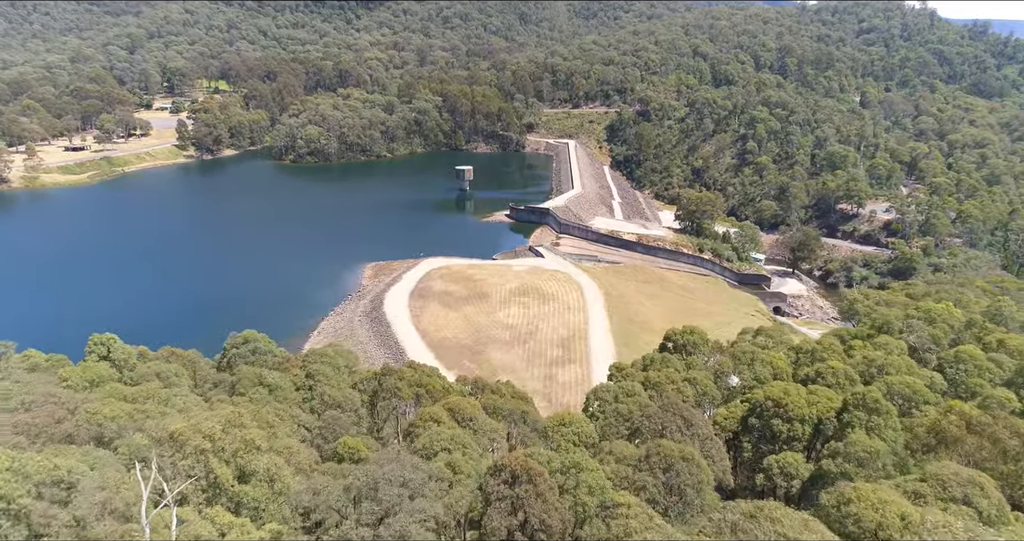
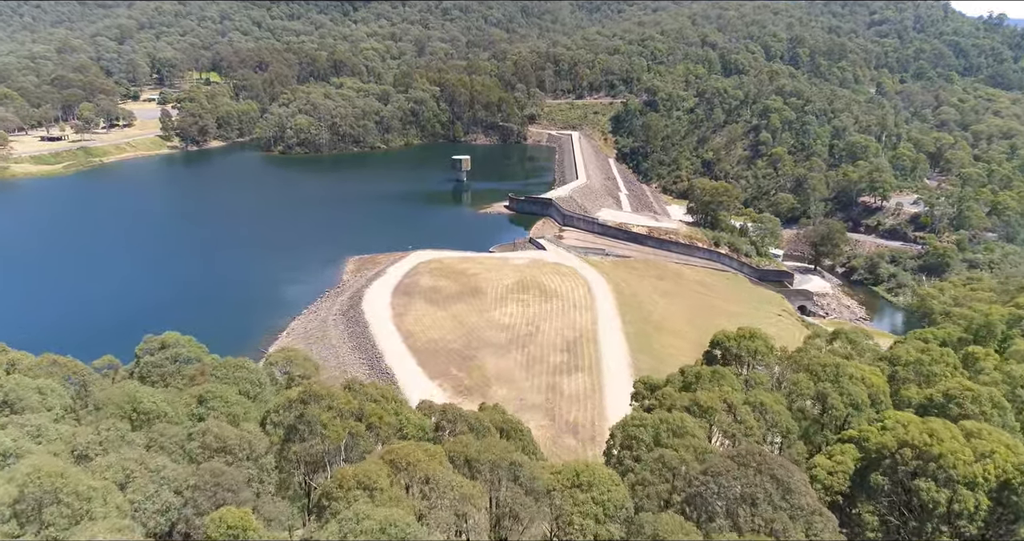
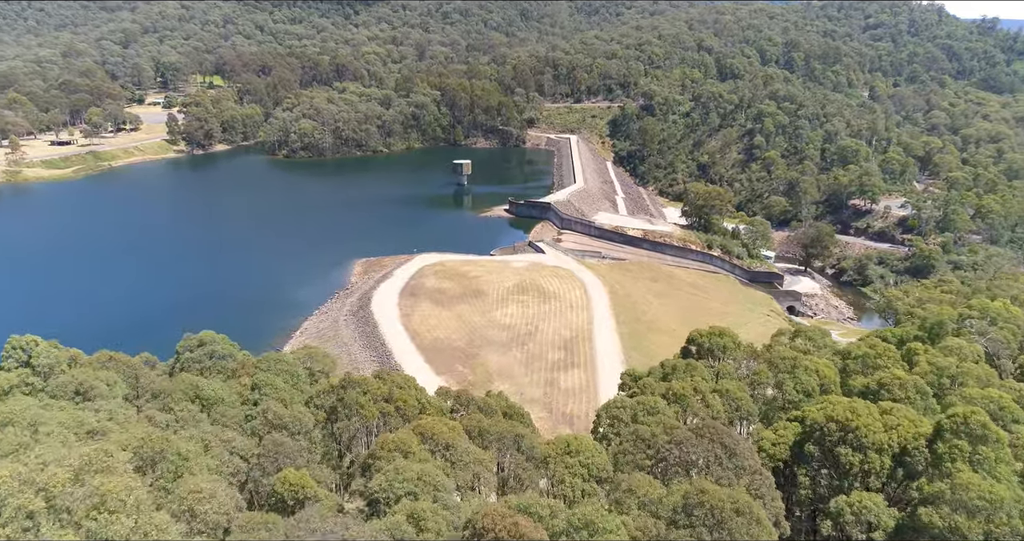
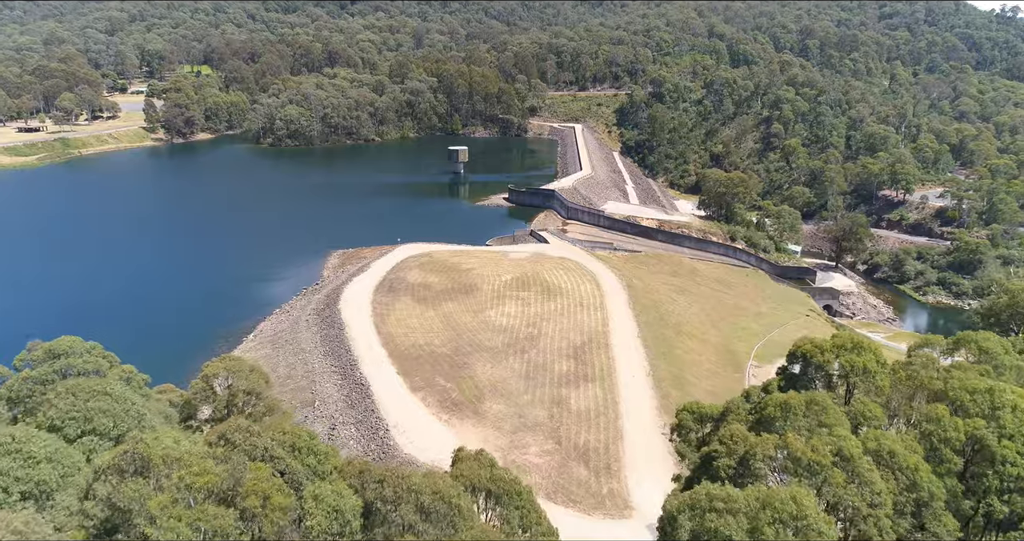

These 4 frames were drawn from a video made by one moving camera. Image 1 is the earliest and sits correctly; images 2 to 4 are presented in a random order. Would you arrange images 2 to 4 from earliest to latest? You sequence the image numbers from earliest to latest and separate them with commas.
3, 2, 4
